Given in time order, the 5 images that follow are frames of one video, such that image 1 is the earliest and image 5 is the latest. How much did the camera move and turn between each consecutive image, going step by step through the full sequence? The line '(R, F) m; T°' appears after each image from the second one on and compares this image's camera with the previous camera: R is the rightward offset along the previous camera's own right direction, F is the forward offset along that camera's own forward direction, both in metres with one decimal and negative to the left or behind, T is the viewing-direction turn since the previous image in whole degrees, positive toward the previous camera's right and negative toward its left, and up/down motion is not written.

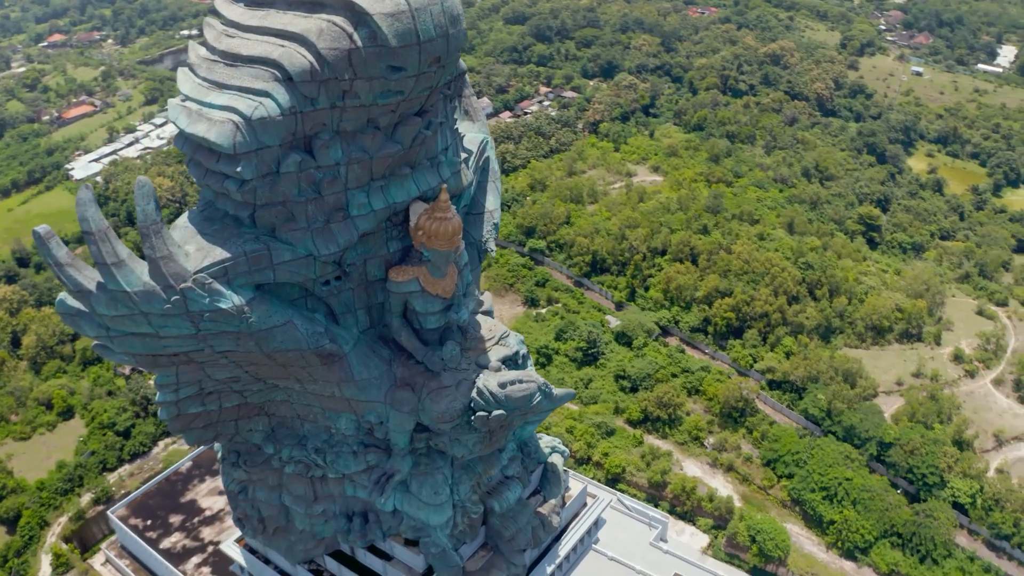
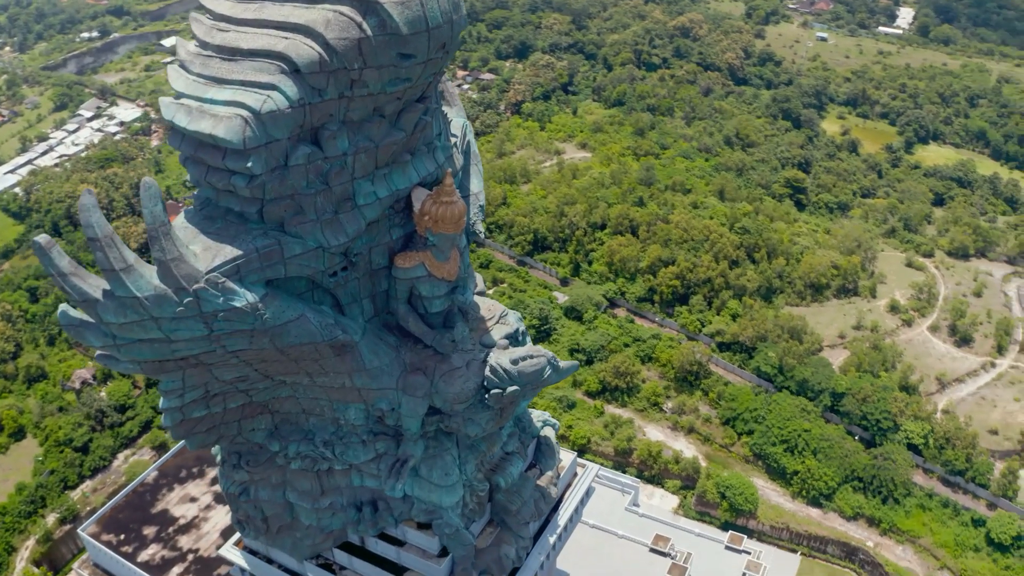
(-1.4, -0.1) m; +6°
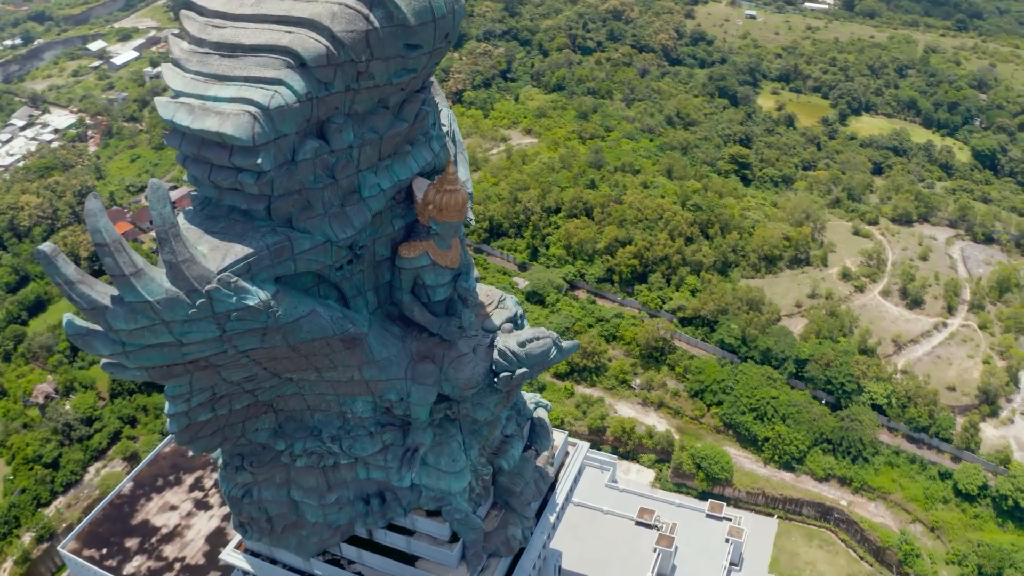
(-1.1, -0.1) m; +4°
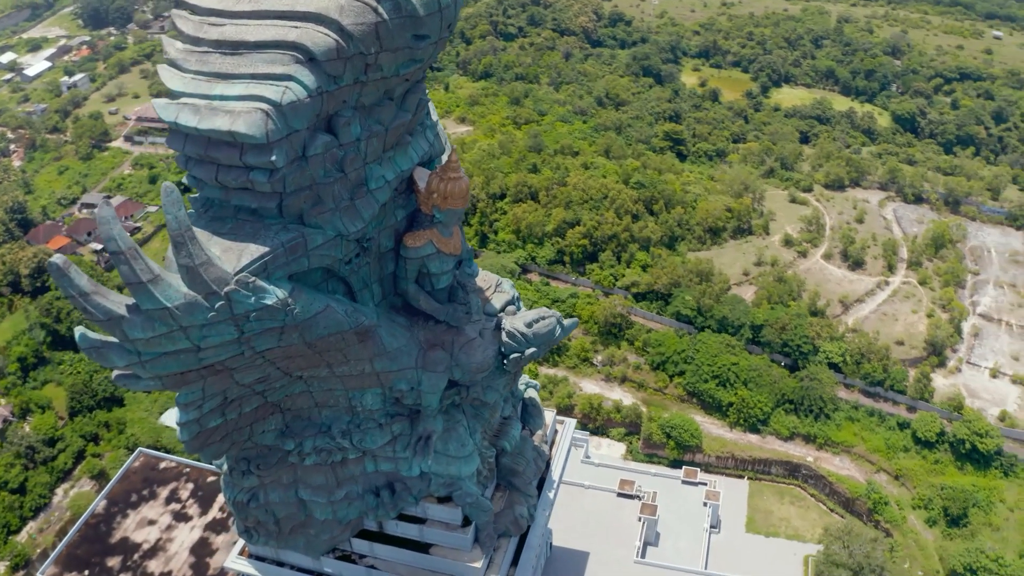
(-1.3, -0.1) m; +5°
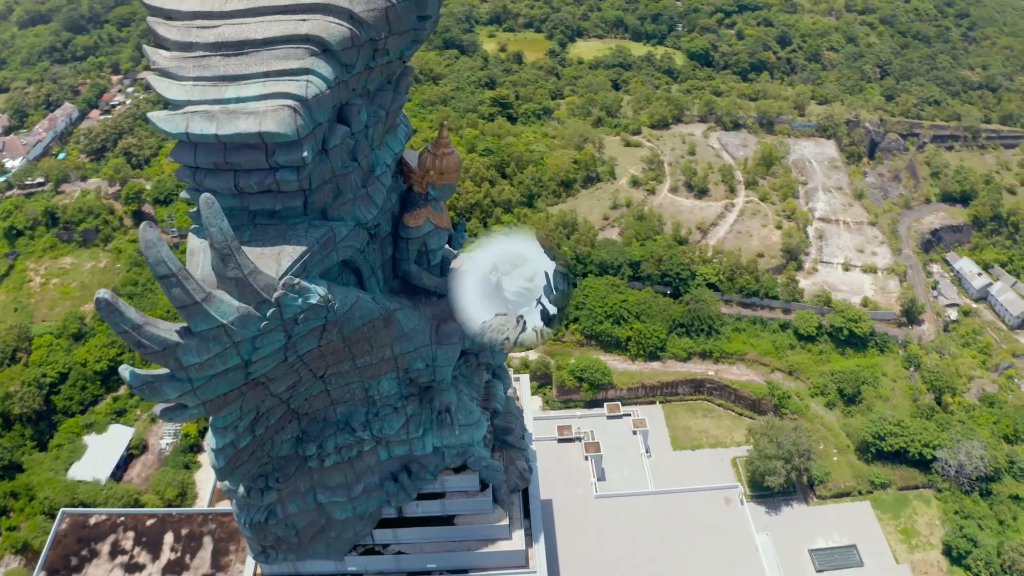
(-3.3, 0.0) m; +13°
